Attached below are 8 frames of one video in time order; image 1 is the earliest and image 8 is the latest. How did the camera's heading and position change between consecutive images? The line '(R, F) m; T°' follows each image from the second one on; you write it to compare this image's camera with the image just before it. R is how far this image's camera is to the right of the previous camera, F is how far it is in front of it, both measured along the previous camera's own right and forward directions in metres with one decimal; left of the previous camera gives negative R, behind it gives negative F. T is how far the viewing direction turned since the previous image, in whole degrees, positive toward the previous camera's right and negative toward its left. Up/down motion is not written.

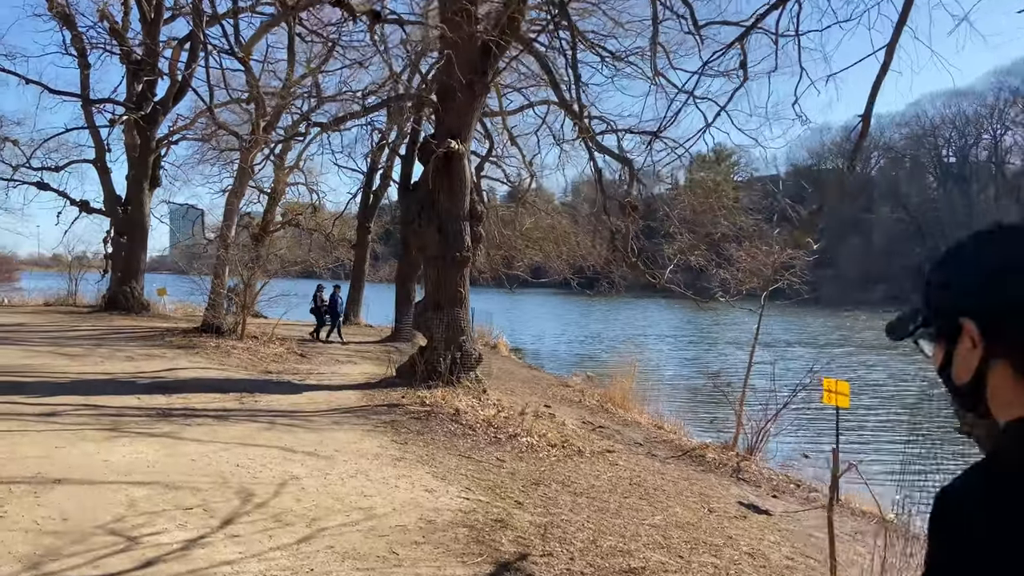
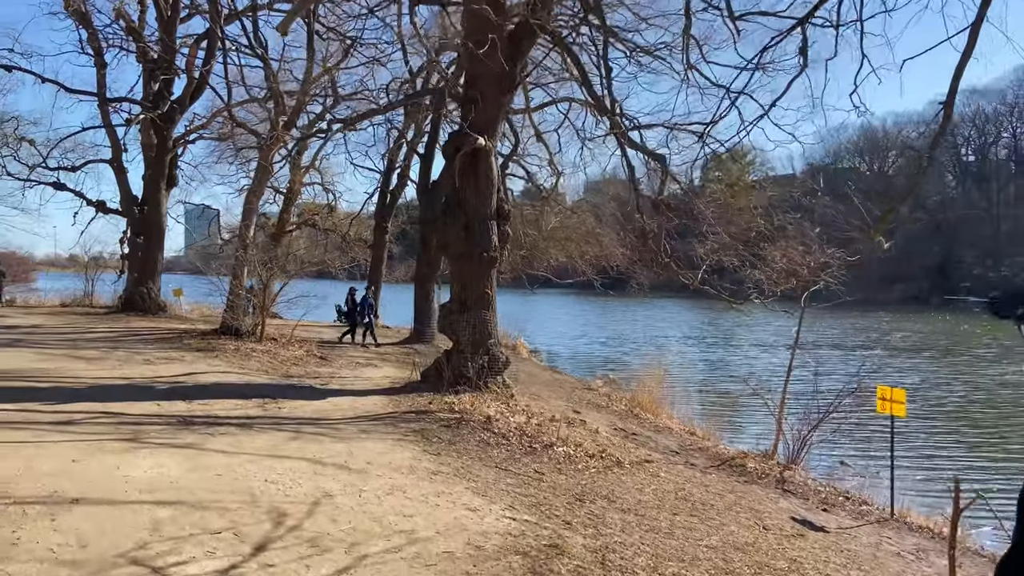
(-0.2, +0.4) m; -1°
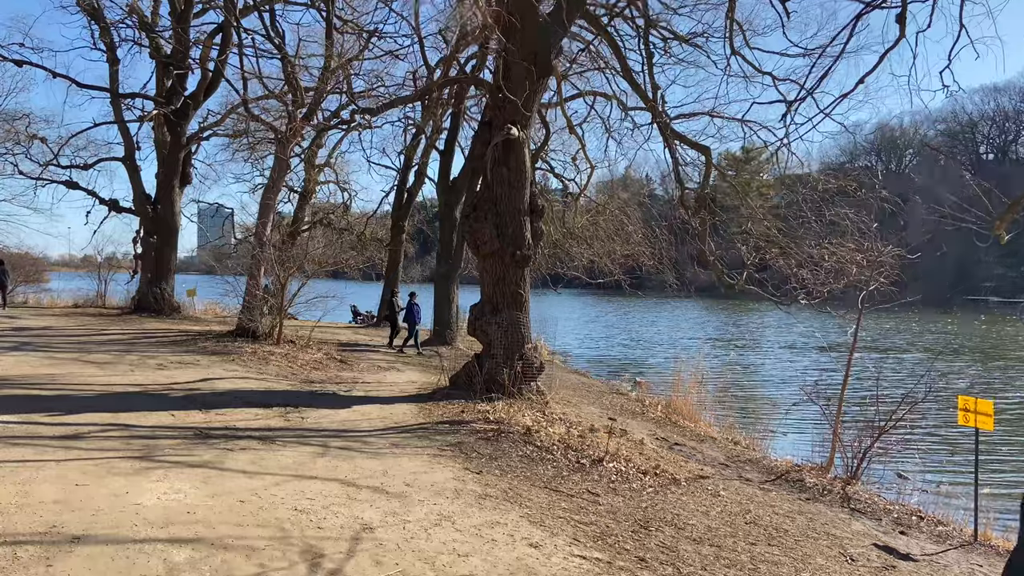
(-0.3, +0.7) m; -1°
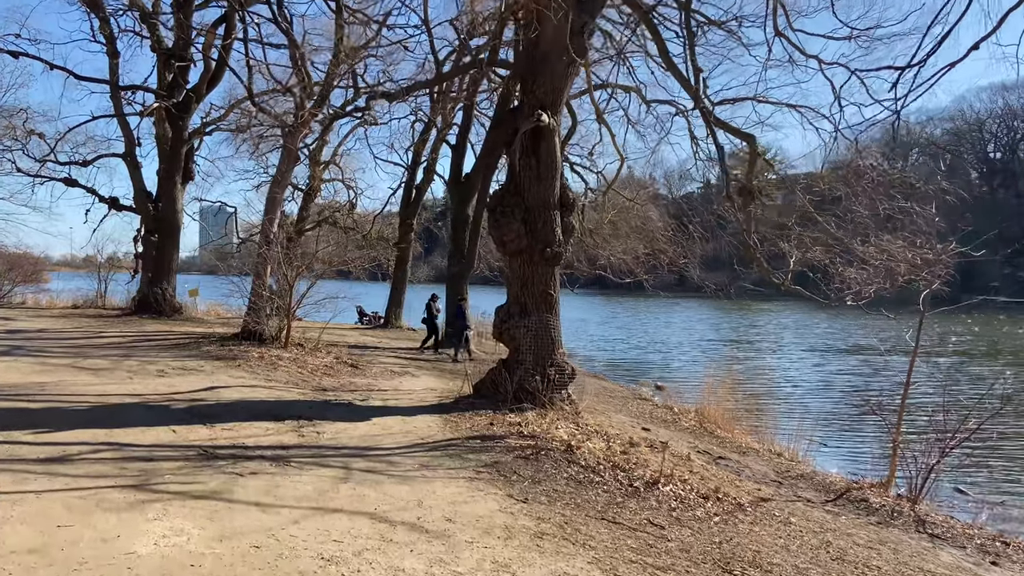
(-0.3, +0.8) m; 0°
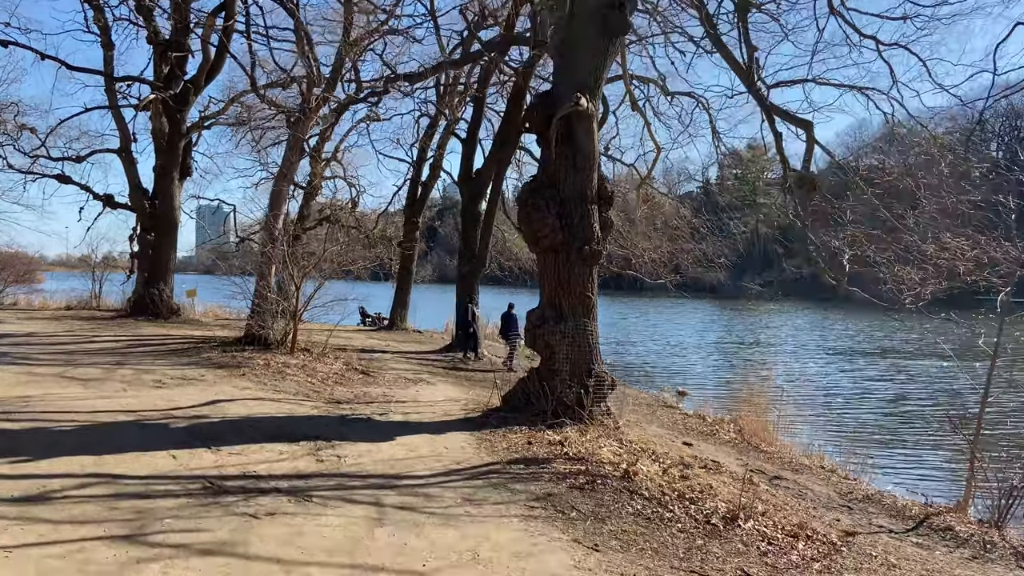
(-0.4, +0.9) m; 0°
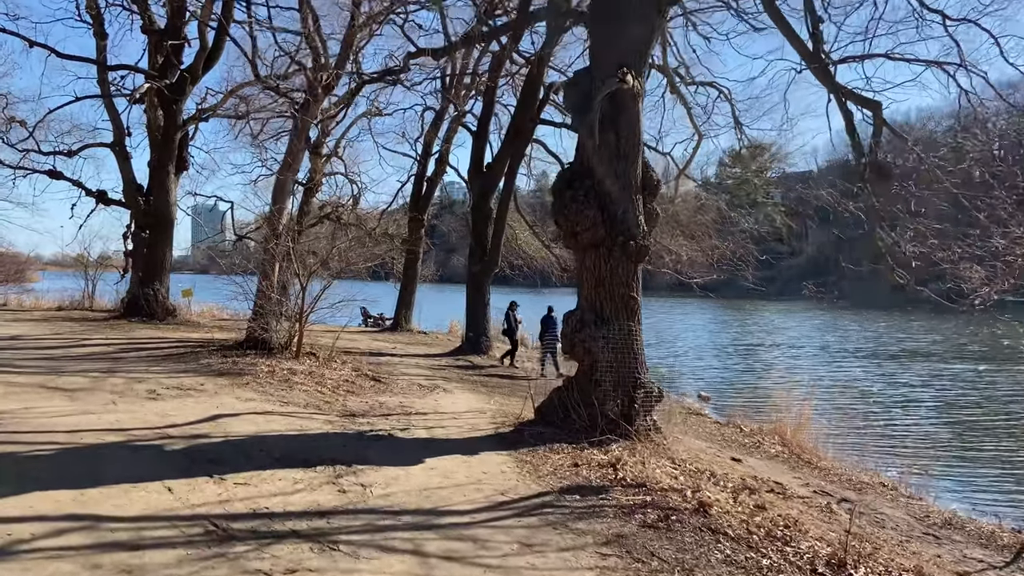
(-0.4, +0.9) m; 0°
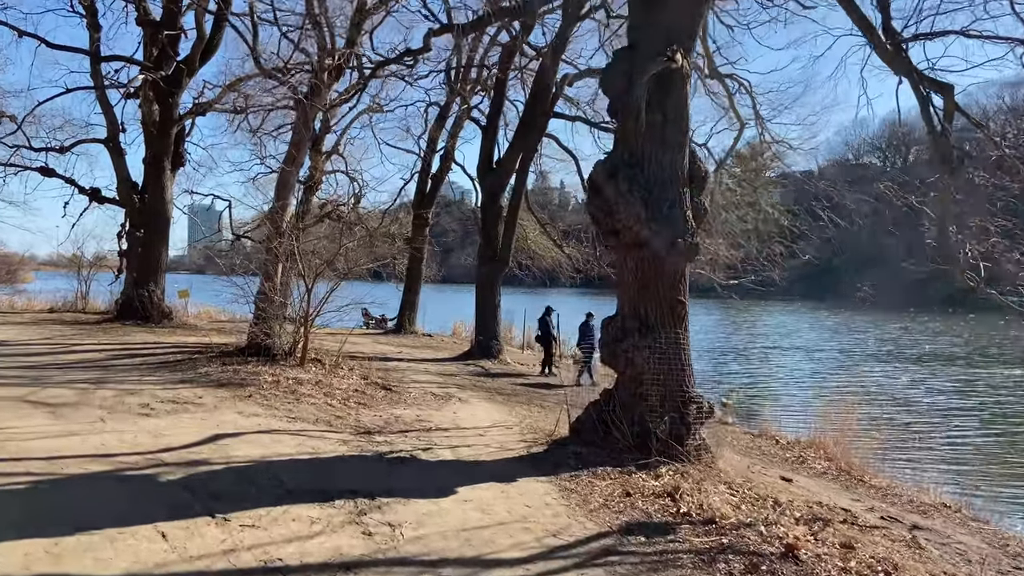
(-0.3, +0.8) m; 0°
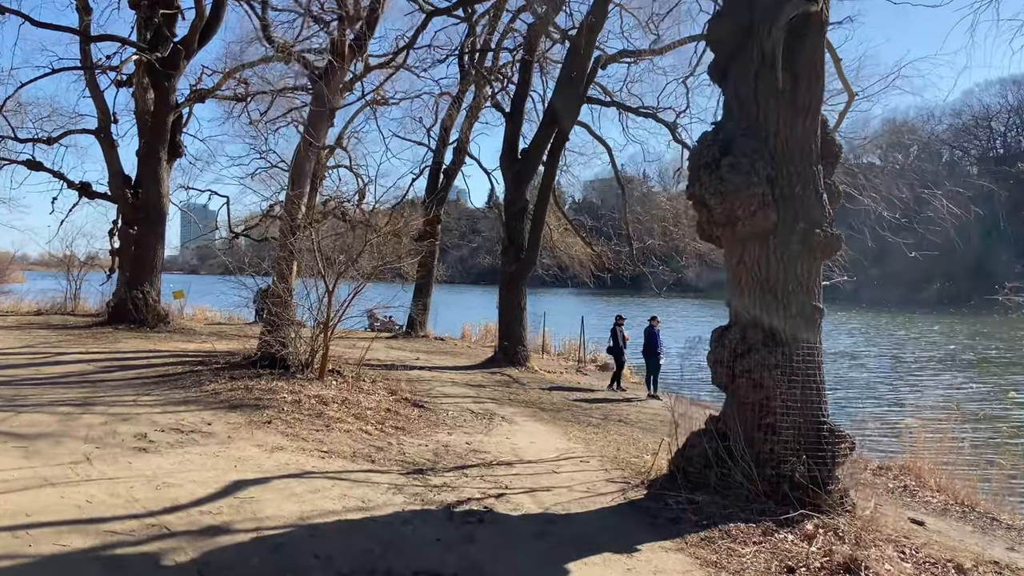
(-0.7, +1.5) m; 0°
